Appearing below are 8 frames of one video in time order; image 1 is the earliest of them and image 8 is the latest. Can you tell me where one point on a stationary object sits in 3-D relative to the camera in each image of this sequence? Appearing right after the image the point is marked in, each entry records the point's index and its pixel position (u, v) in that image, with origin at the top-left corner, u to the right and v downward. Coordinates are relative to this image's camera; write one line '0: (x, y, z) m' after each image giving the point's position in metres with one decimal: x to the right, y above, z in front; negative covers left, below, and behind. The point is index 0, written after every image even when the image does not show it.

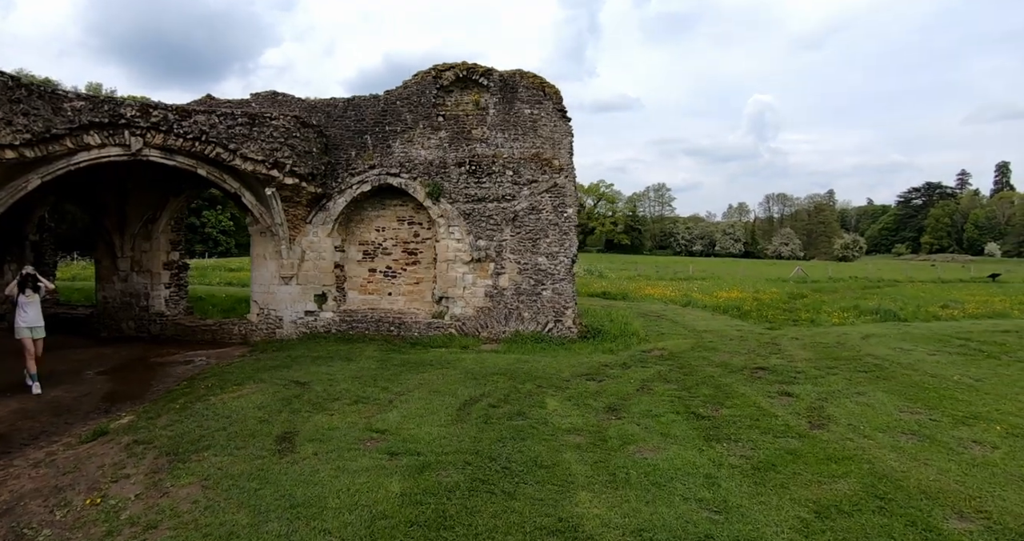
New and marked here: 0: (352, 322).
0: (-3.8, -1.2, +12.6) m
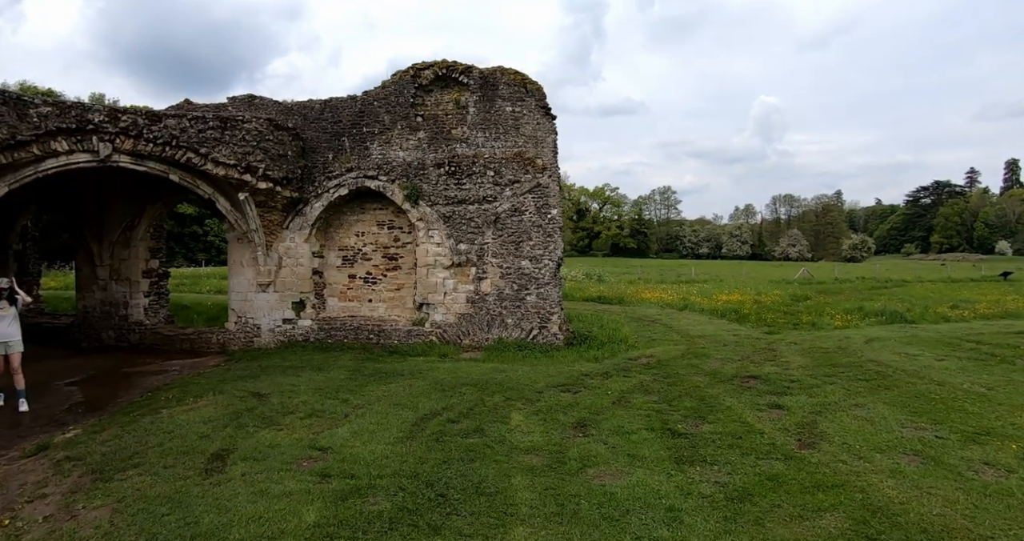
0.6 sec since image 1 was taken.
0: (-4.1, -1.3, +12.1) m
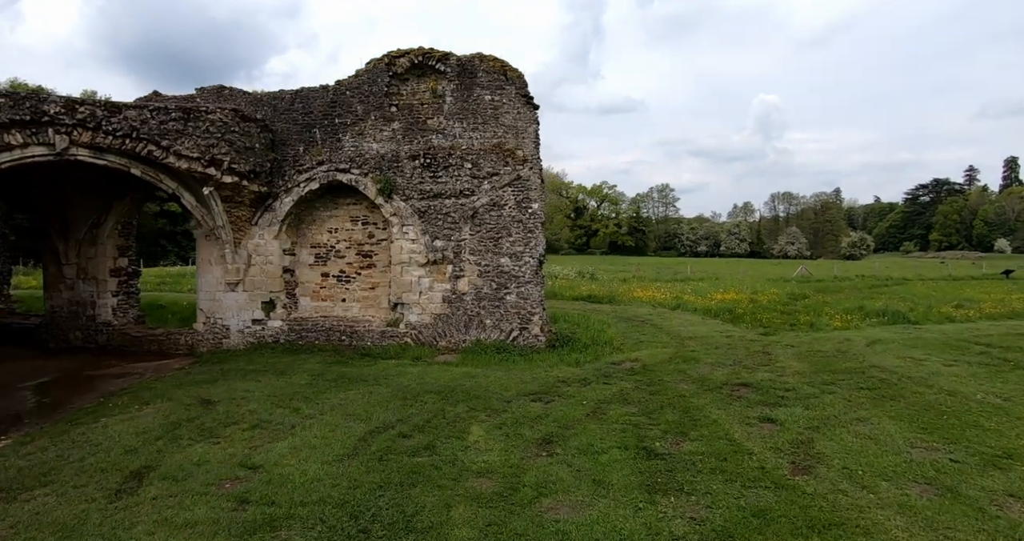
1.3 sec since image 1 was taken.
0: (-4.5, -1.3, +11.4) m
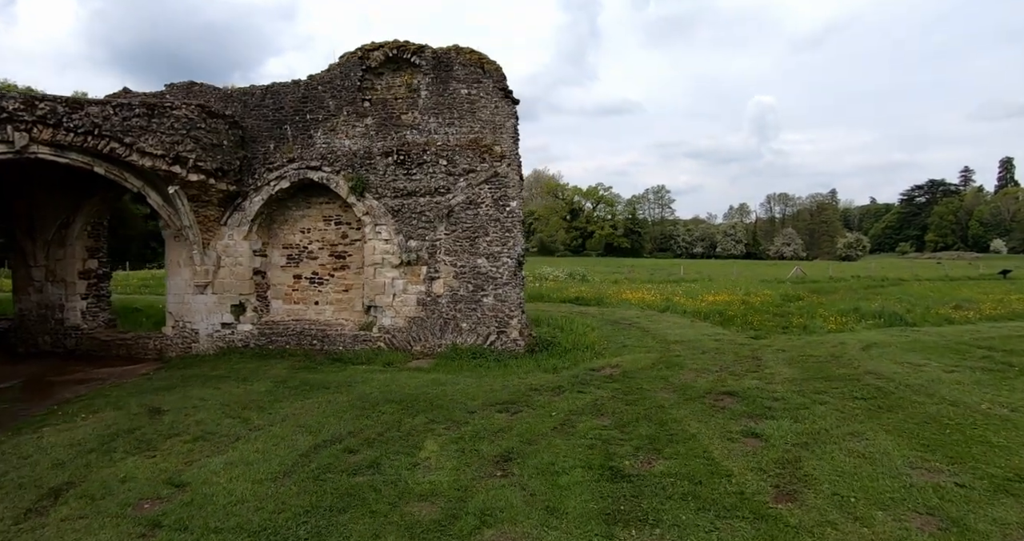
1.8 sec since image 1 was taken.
0: (-5.0, -1.3, +10.9) m
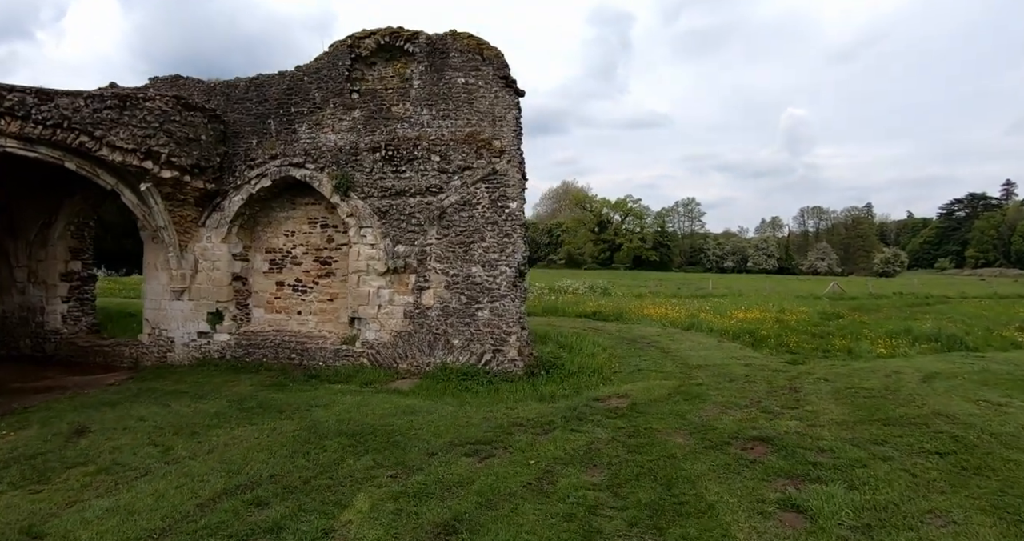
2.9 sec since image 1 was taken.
0: (-4.9, -1.5, +10.0) m
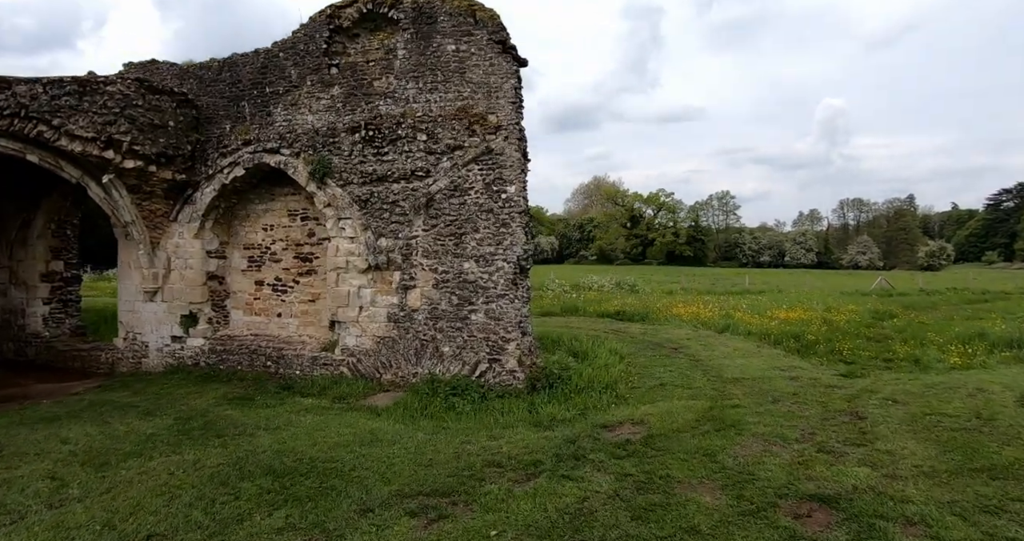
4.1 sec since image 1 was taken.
0: (-4.9, -1.4, +9.0) m
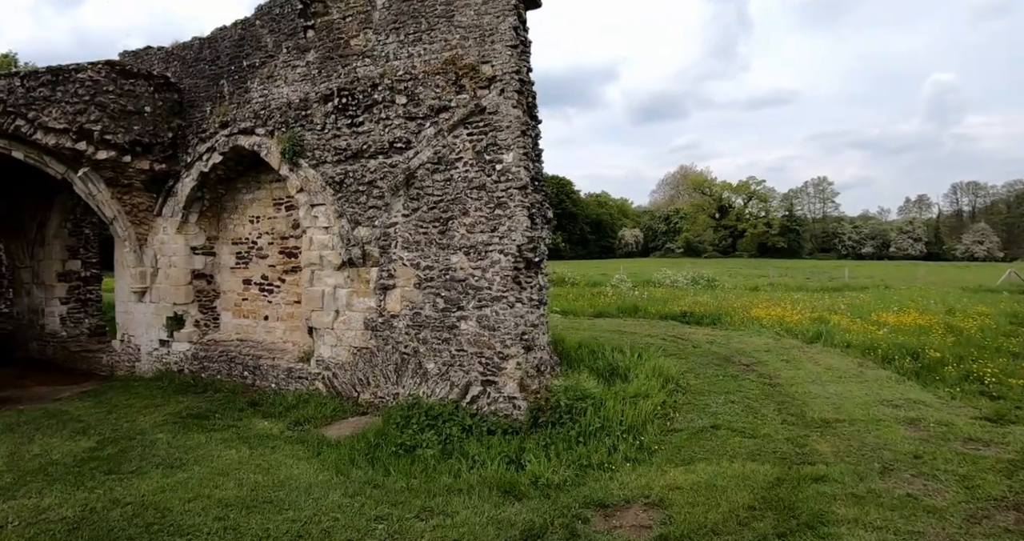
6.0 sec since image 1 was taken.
0: (-4.6, -1.4, +8.0) m
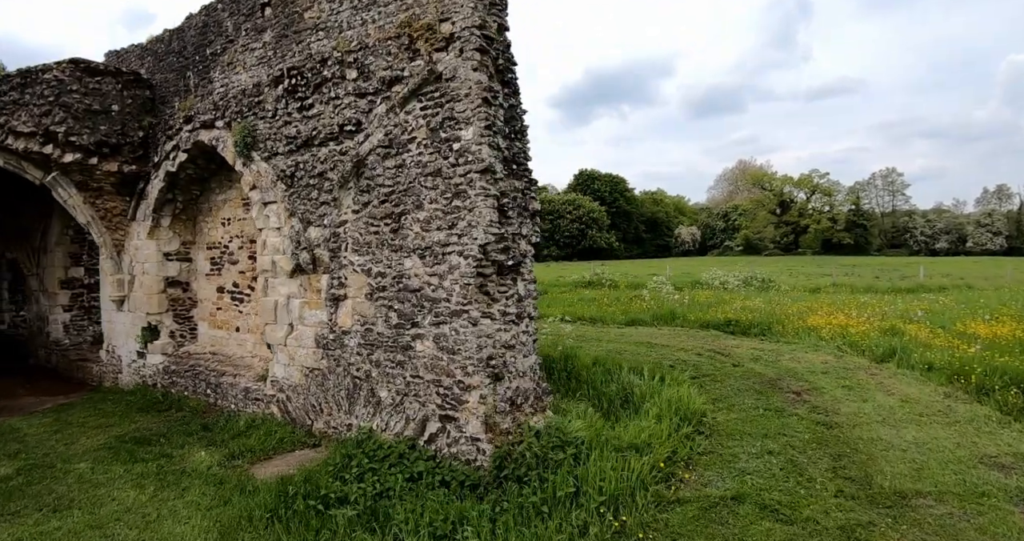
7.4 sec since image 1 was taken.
0: (-4.6, -1.4, +7.3) m
